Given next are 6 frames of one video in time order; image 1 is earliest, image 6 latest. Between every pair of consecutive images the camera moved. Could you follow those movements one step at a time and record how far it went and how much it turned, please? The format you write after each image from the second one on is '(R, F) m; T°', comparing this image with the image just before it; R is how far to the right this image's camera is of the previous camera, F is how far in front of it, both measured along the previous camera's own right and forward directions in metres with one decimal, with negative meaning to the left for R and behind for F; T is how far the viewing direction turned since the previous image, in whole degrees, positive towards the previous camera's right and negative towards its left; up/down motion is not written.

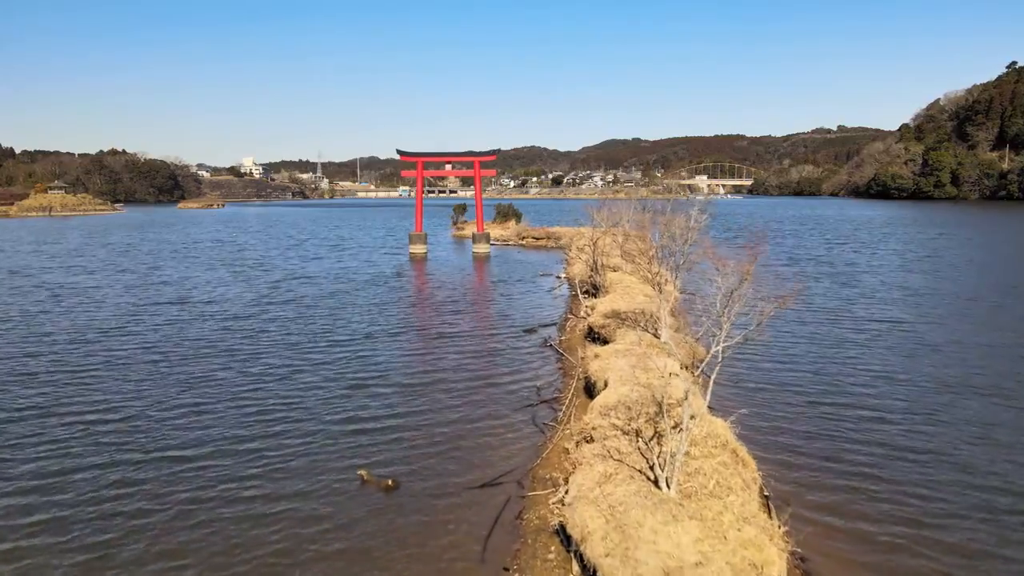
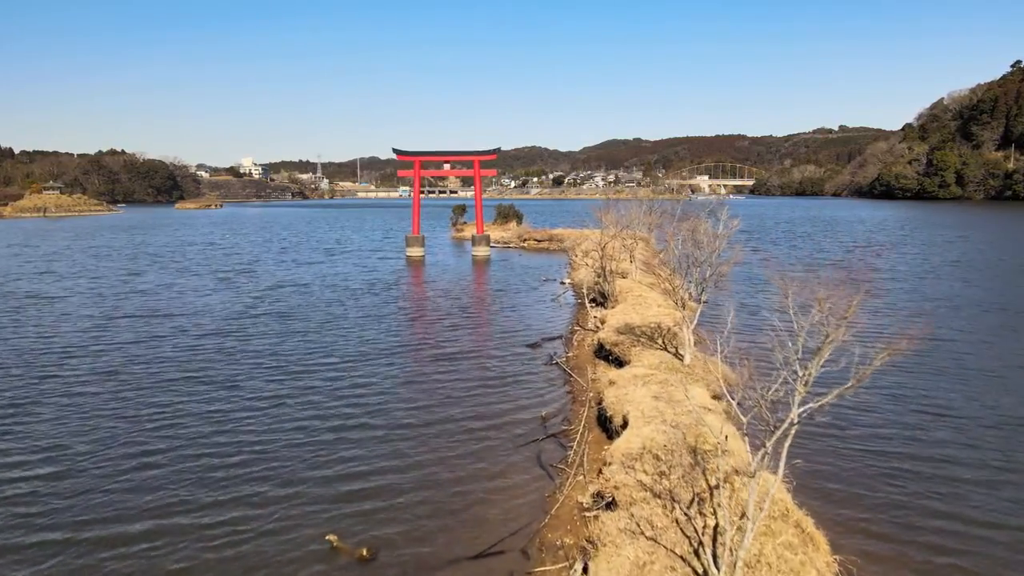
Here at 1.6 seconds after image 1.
(0.0, +1.6) m; 0°
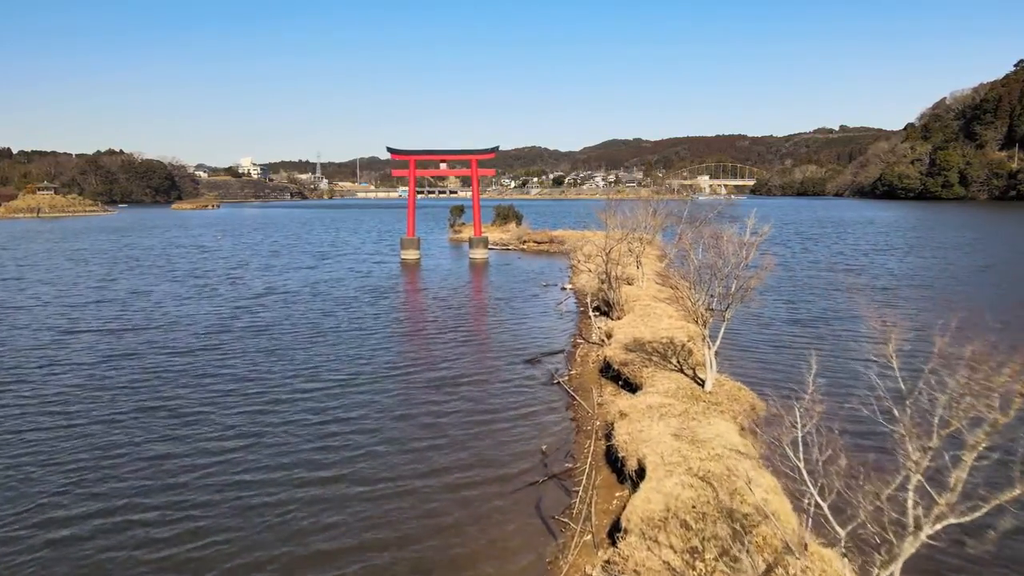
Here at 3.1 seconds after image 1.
(+0.1, +1.5) m; 0°
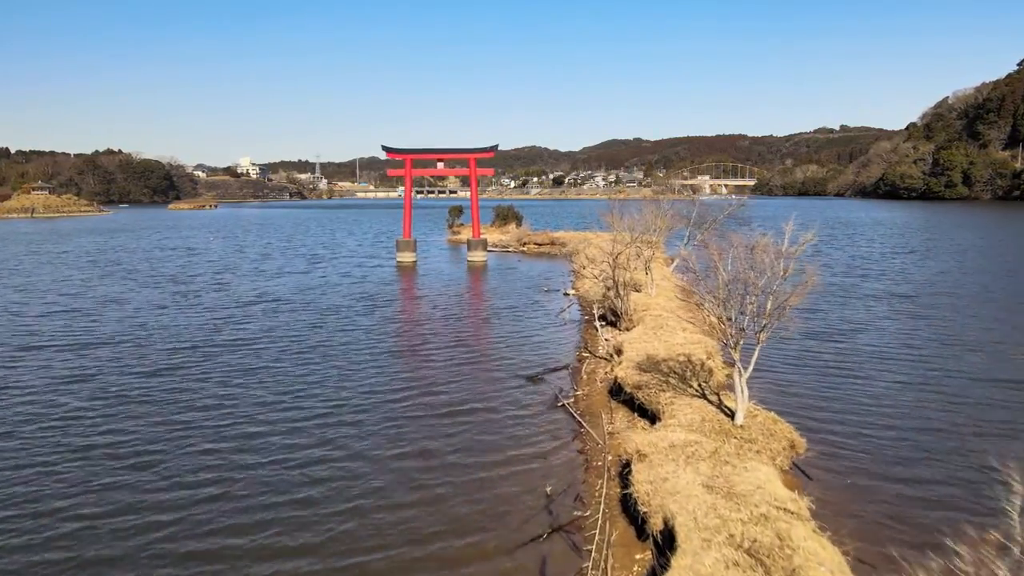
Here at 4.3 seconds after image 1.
(0.0, +1.3) m; 0°
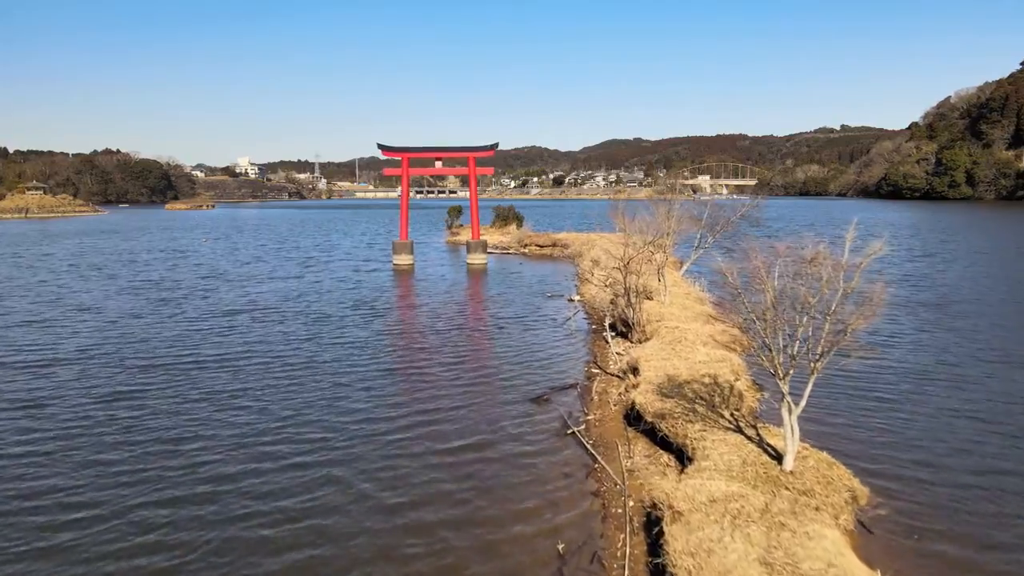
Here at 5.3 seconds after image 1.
(-0.1, +1.4) m; 0°
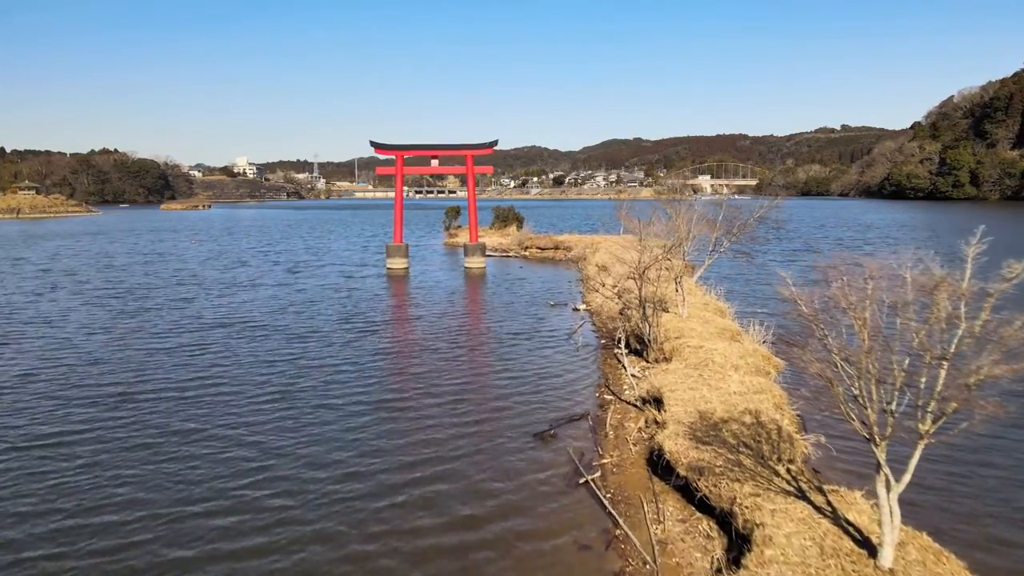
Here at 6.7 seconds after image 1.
(0.0, +1.8) m; 0°
